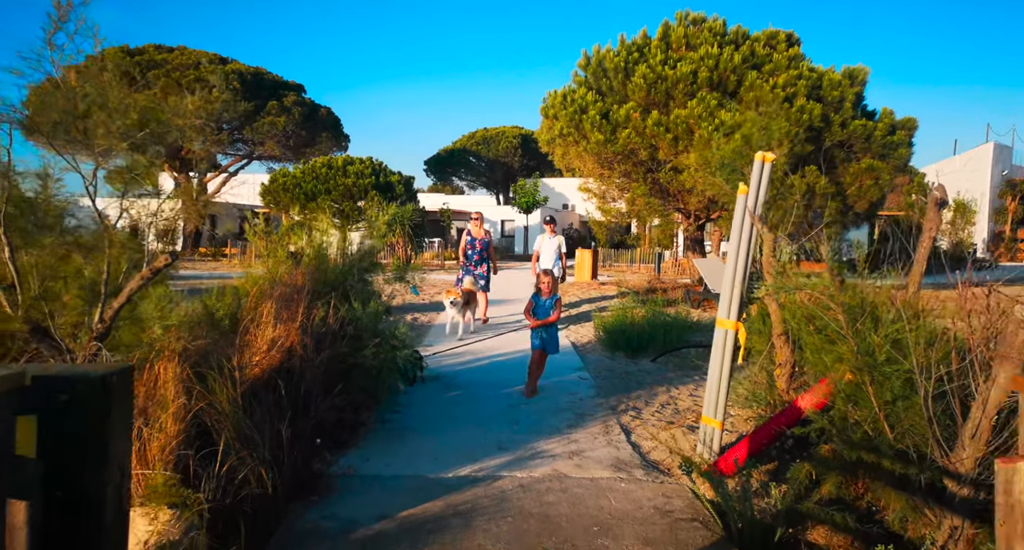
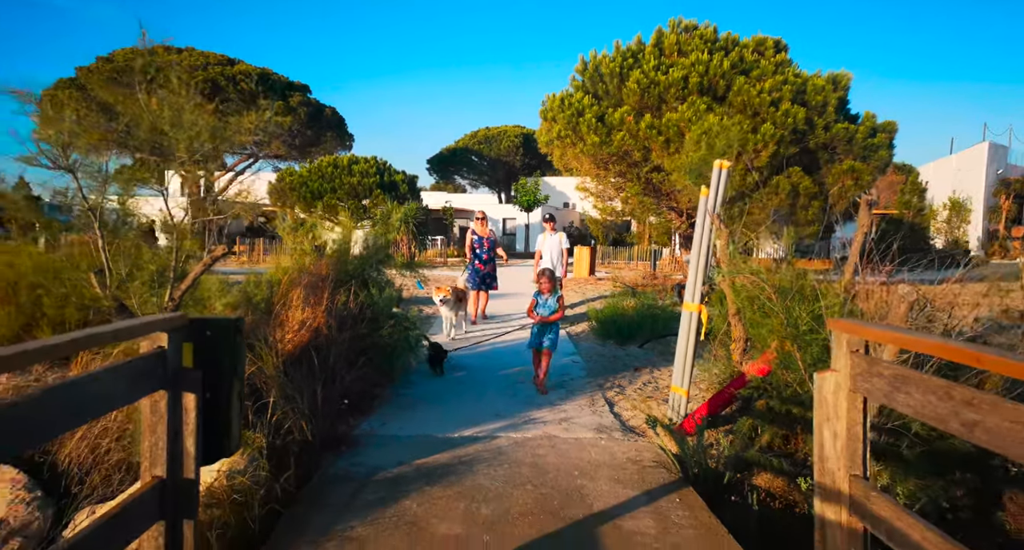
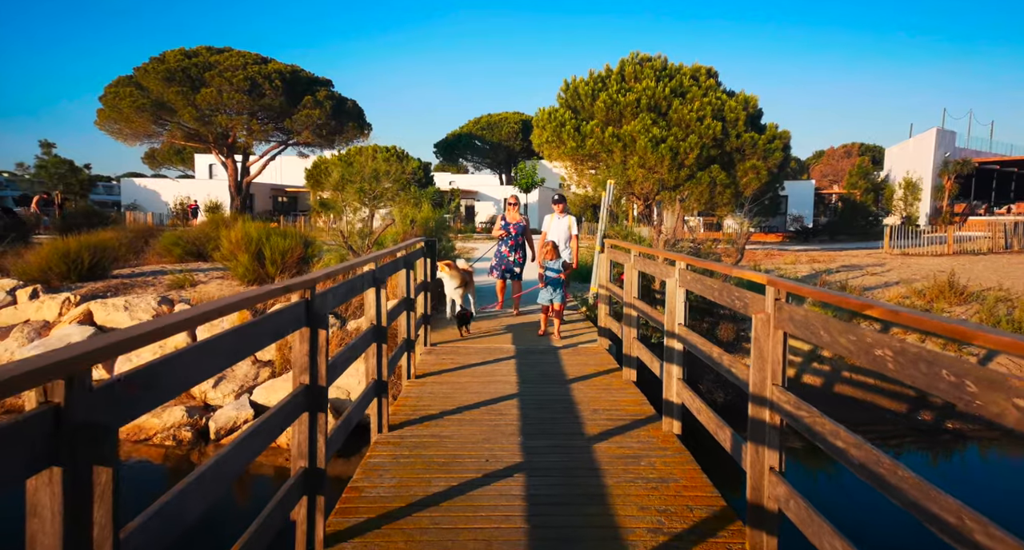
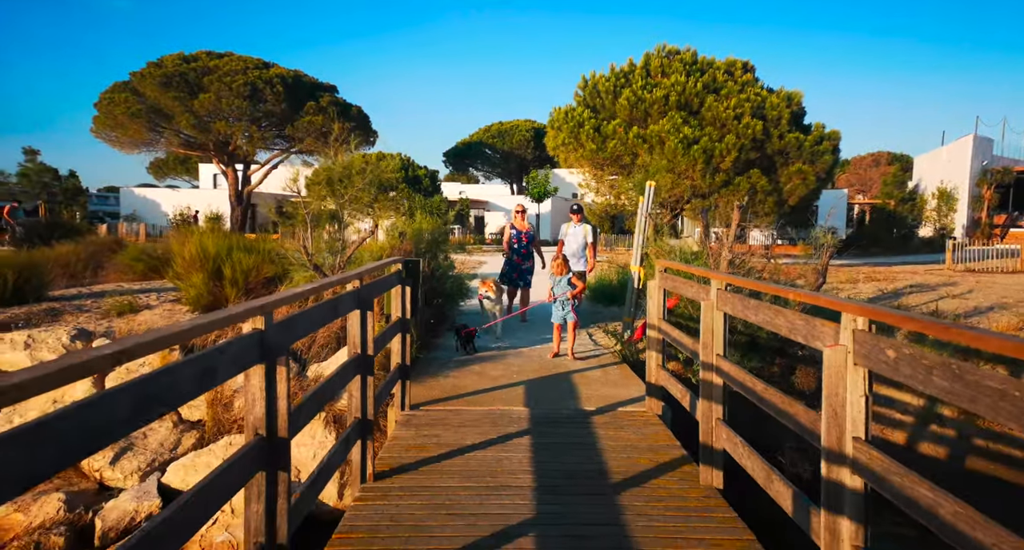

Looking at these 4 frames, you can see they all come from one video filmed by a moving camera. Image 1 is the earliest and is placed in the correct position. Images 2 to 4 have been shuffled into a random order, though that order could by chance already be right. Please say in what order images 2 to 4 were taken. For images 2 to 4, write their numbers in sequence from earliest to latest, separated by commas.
2, 4, 3
